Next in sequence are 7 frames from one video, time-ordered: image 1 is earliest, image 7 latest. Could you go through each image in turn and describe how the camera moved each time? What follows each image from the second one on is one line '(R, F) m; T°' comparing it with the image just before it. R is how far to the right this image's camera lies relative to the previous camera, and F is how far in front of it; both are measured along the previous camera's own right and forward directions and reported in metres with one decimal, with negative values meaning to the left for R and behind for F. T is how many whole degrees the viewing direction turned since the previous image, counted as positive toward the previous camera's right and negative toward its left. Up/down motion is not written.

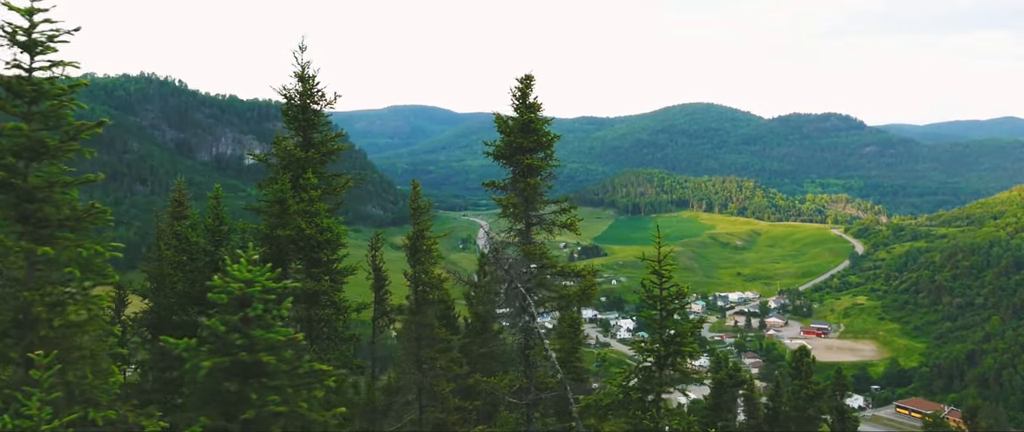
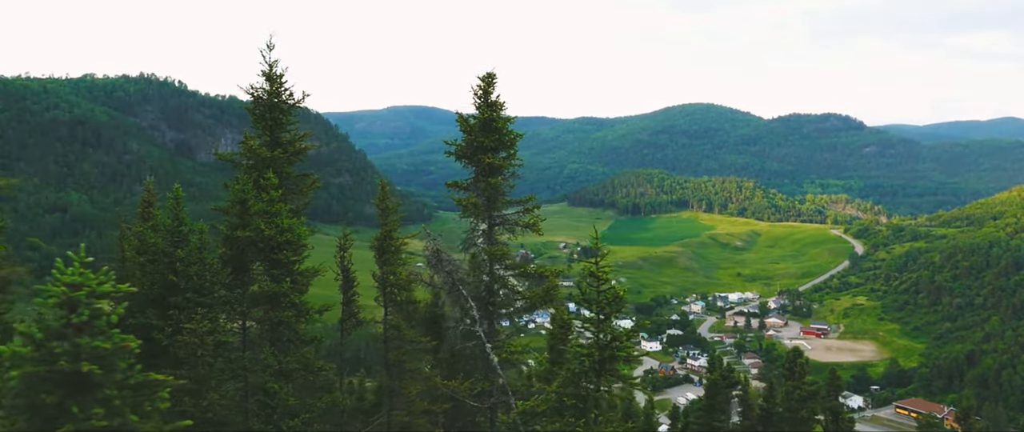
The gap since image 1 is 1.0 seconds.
(+1.3, +0.3) m; 0°
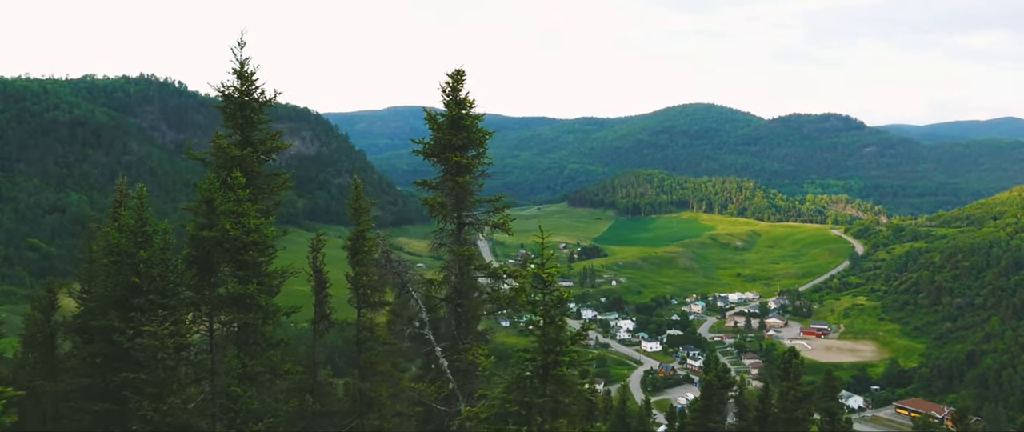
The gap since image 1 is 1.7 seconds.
(+1.1, +0.4) m; 0°
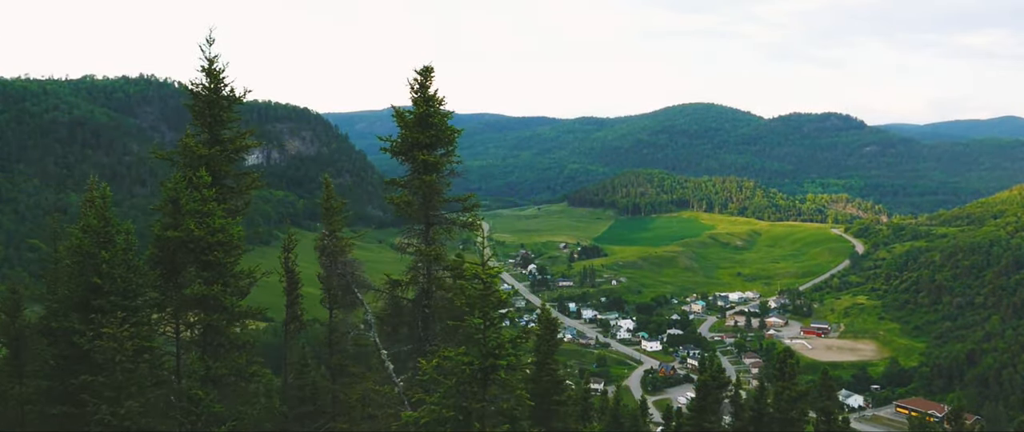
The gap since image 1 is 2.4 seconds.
(+1.1, +0.4) m; 0°
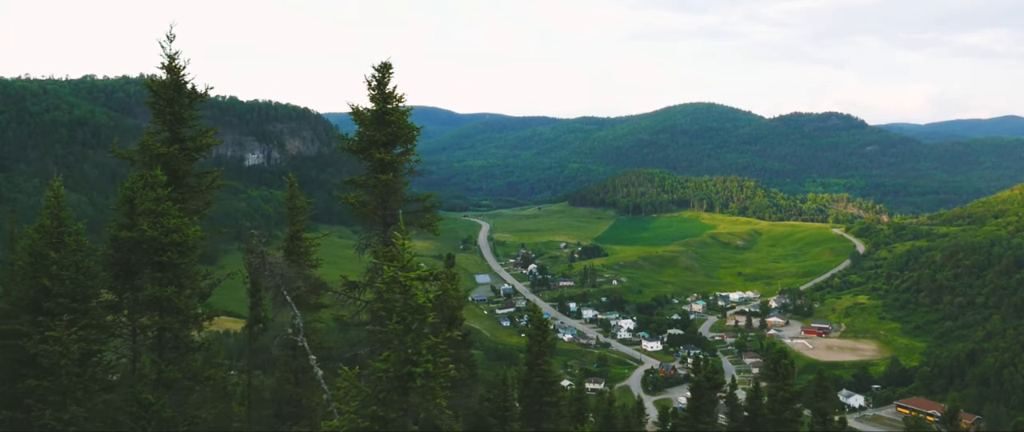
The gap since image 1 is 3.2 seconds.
(+1.3, +0.5) m; 0°
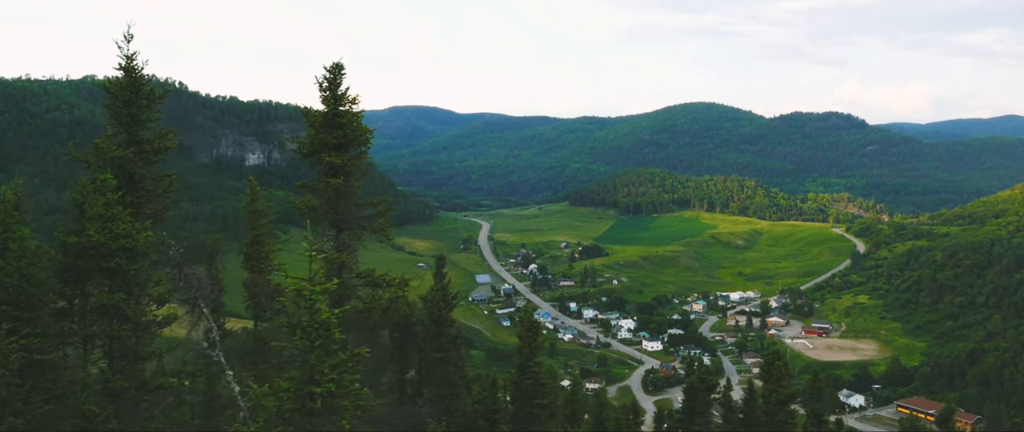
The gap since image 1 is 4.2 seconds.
(+1.4, +0.5) m; 0°
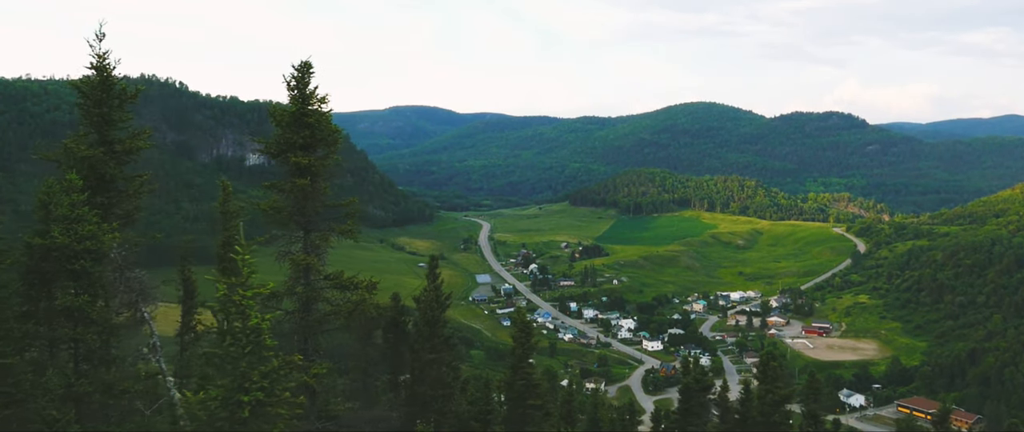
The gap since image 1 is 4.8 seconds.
(+0.9, +0.3) m; 0°
